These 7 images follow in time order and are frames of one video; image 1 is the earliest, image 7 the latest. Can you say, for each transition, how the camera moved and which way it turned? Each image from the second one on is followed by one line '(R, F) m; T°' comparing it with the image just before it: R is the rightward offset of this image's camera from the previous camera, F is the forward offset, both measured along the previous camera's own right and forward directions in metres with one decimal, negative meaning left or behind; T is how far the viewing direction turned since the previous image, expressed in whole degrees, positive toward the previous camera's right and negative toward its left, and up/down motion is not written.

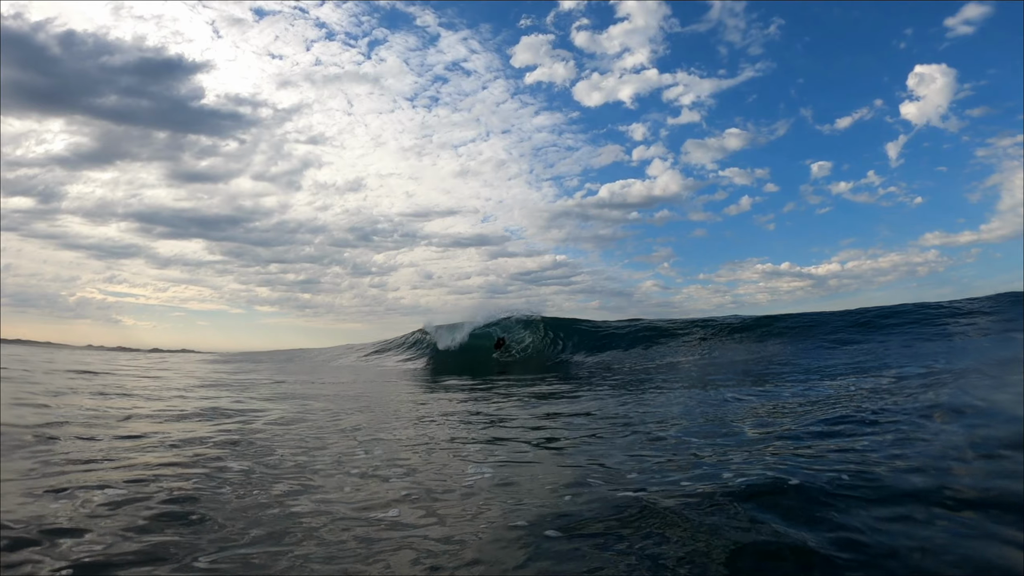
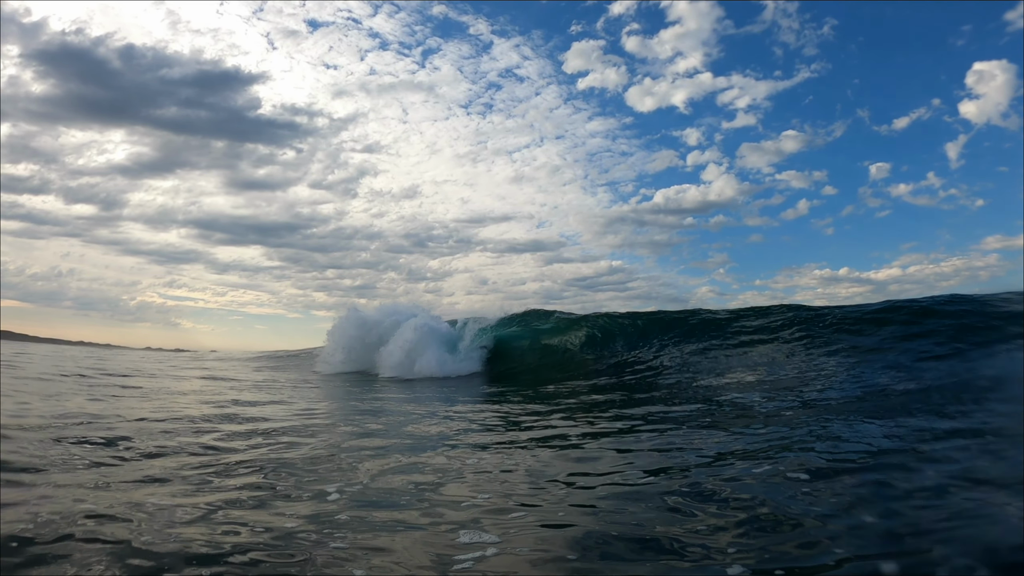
(+0.6, 0.0) m; -5°
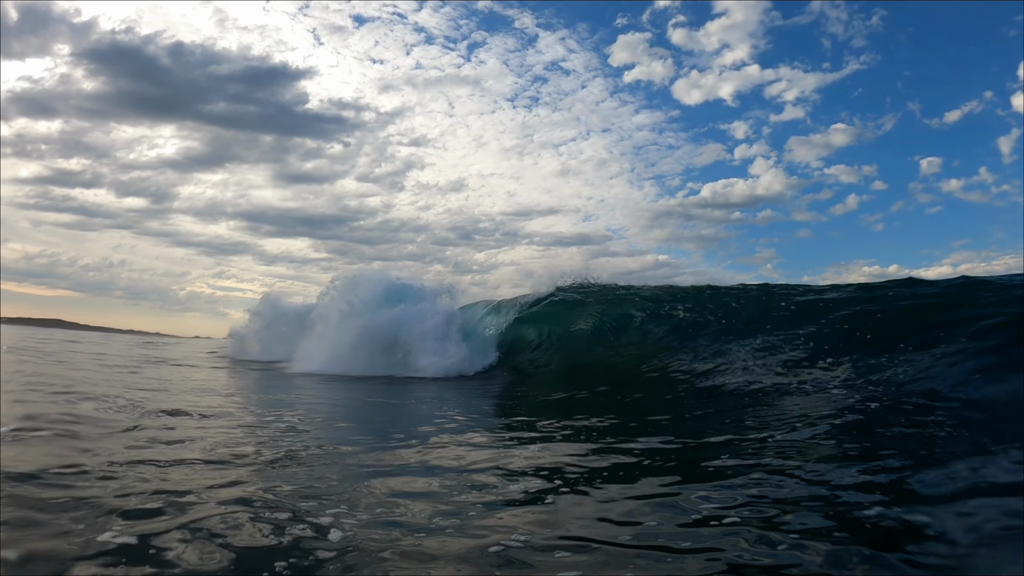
(+0.7, 0.0) m; -5°
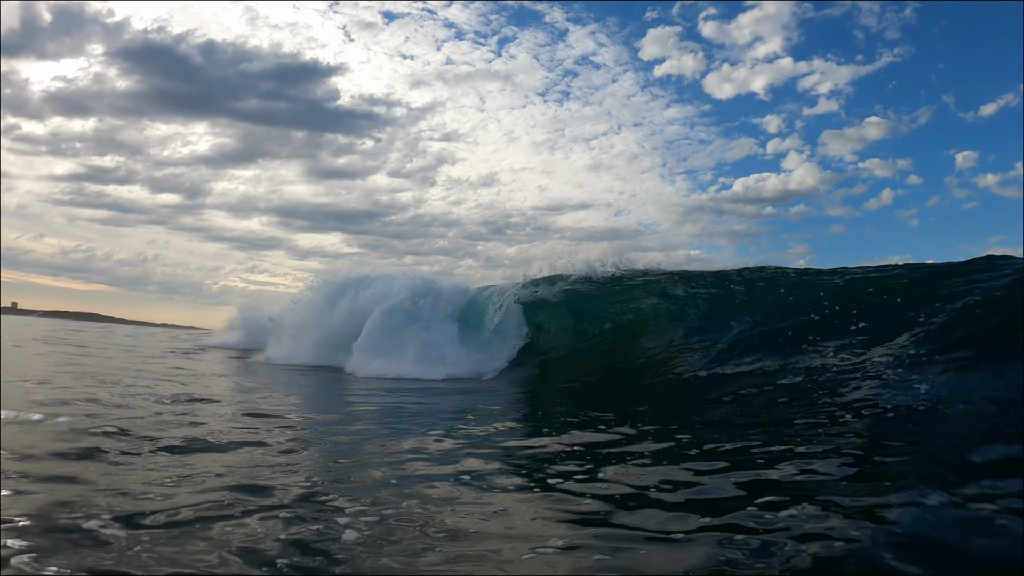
(+0.5, 0.0) m; -4°
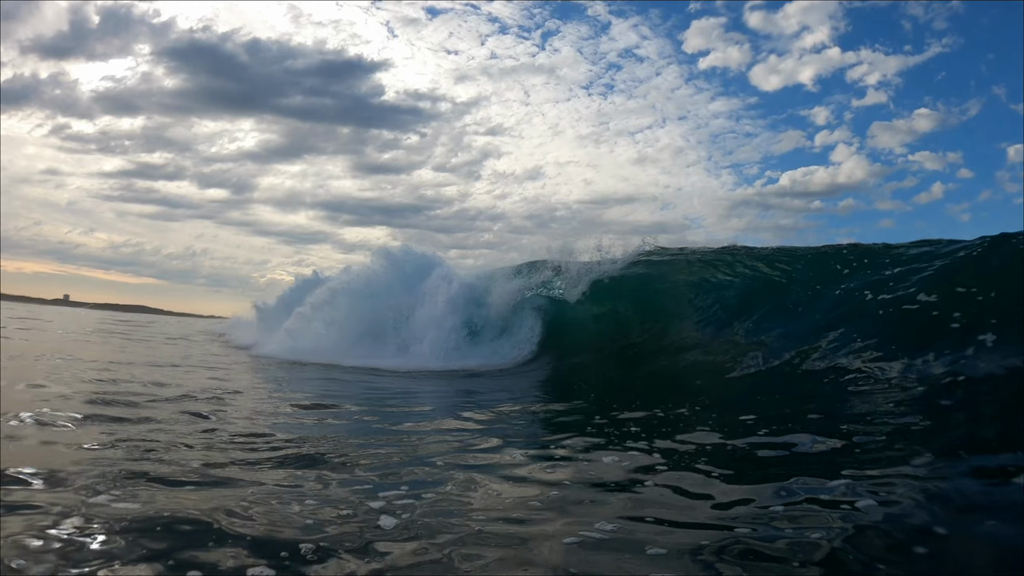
(+0.6, 0.0) m; -5°
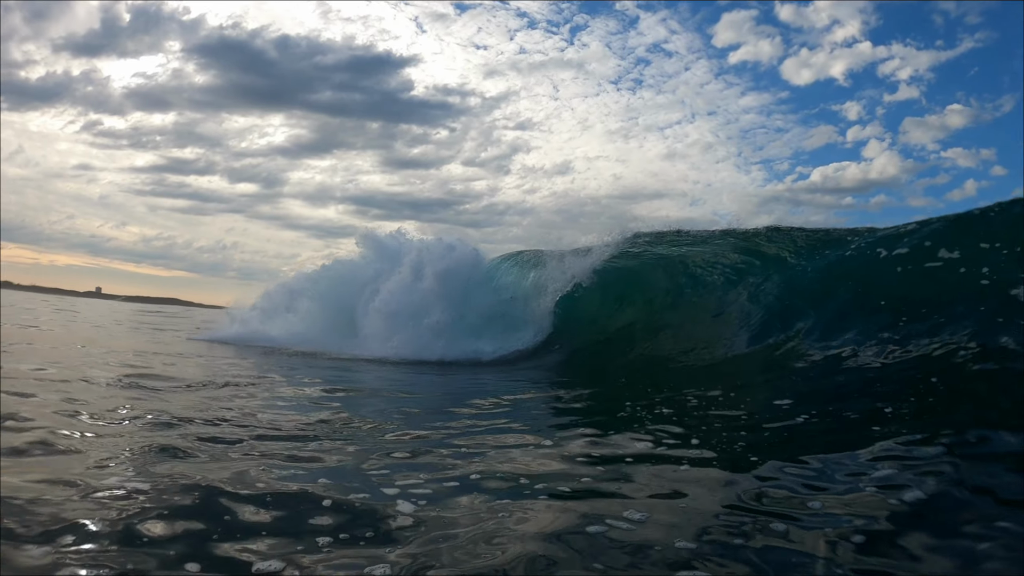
(+0.4, 0.0) m; -3°
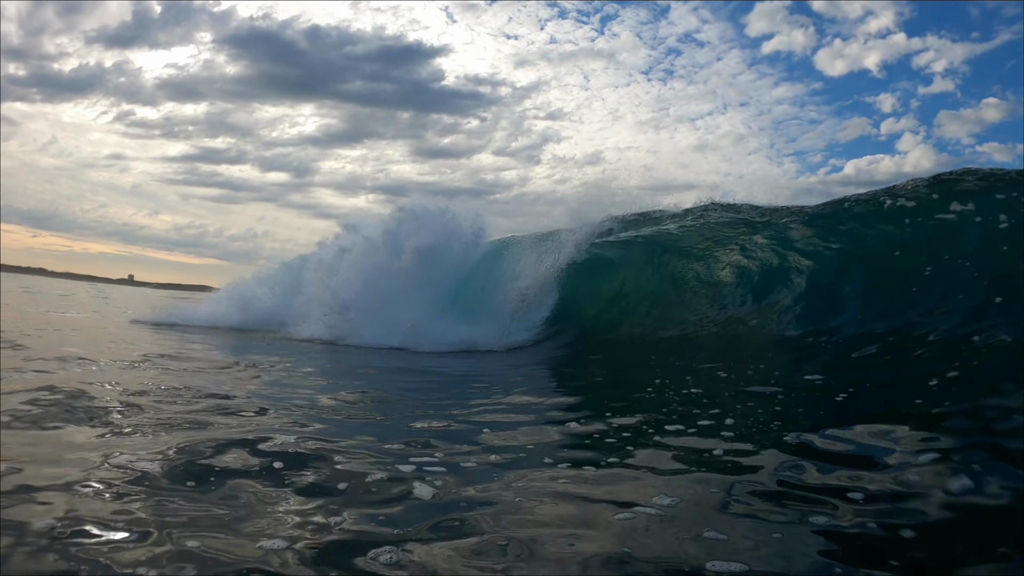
(+0.4, 0.0) m; -3°
